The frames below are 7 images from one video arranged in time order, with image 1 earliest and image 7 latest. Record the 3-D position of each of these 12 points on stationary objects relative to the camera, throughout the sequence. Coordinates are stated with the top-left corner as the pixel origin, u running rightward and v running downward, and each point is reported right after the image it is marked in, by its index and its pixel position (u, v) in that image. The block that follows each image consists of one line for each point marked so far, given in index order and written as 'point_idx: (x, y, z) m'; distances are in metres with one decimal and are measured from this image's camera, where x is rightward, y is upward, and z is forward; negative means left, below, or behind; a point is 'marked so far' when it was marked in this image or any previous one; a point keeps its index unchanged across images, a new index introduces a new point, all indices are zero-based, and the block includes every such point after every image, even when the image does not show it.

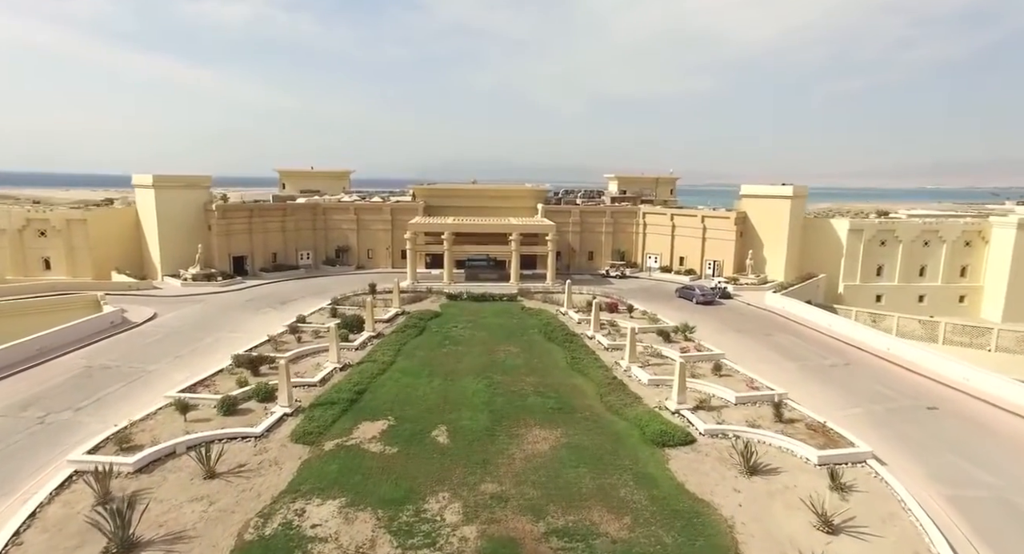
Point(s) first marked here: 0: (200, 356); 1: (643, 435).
0: (-11.3, -2.8, +19.1) m
1: (+3.5, -4.3, +14.1) m
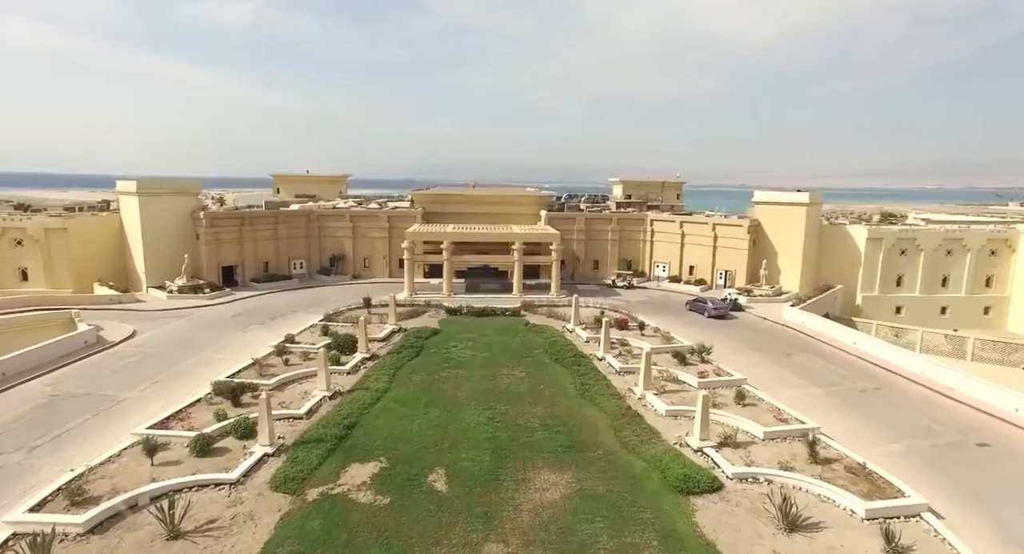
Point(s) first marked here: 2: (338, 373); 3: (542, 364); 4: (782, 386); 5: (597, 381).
0: (-11.2, -3.5, +17.6) m
1: (+3.7, -4.9, +12.6) m
2: (-6.1, -3.3, +18.2) m
3: (+1.1, -3.3, +19.5) m
4: (+9.3, -3.8, +18.1) m
5: (+2.9, -3.5, +17.9) m
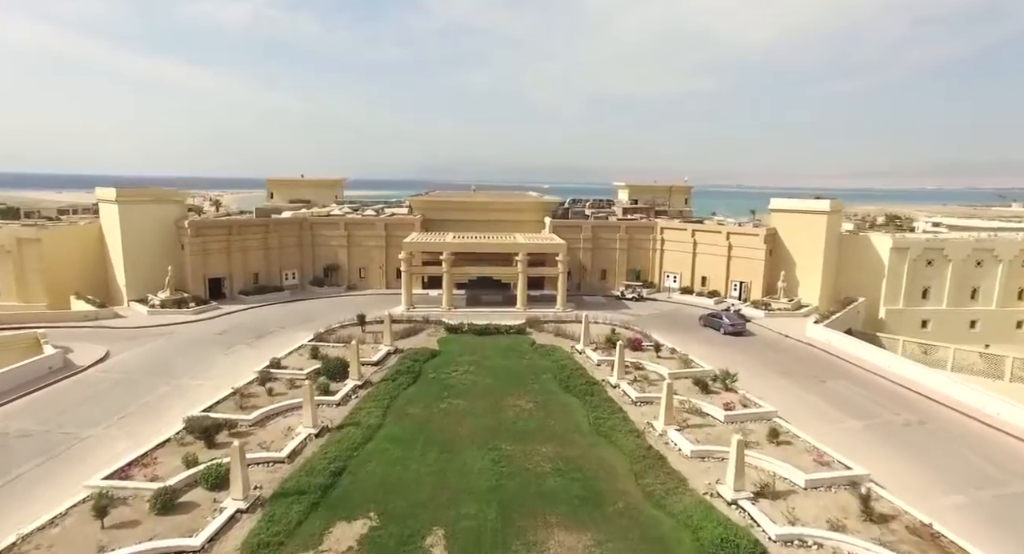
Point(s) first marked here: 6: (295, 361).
0: (-11.0, -4.2, +15.9) m
1: (+3.9, -5.6, +10.9) m
2: (-5.9, -4.0, +16.5) m
3: (+1.3, -3.9, +17.8) m
4: (+9.5, -4.4, +16.4) m
5: (+3.1, -4.2, +16.2) m
6: (-8.1, -3.1, +19.5) m
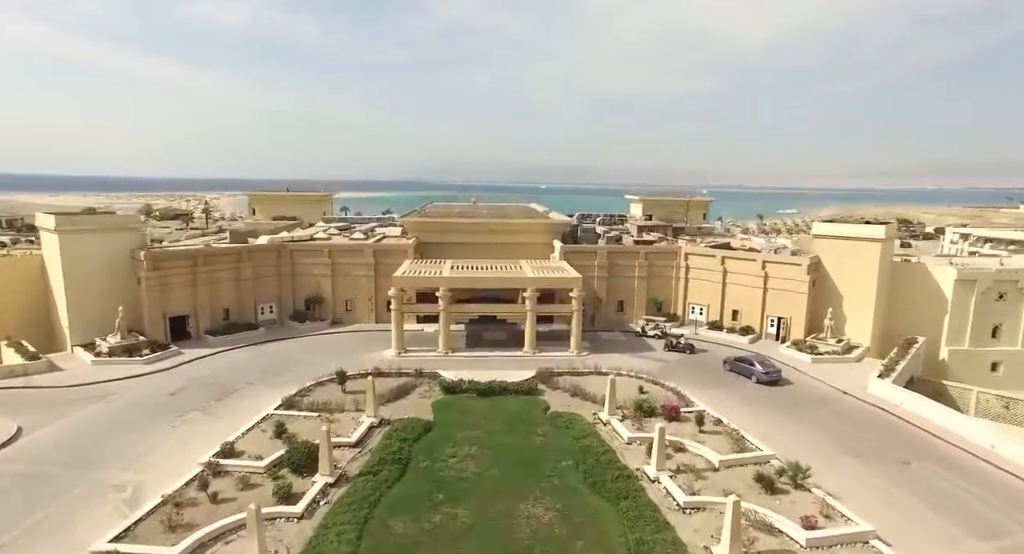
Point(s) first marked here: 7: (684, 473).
0: (-10.6, -6.0, +12.0) m
1: (+4.2, -7.4, +7.1) m
2: (-5.5, -5.8, +12.7) m
3: (+1.7, -5.8, +14.0) m
4: (+9.9, -6.3, +12.6) m
5: (+3.5, -6.0, +12.4) m
6: (-7.7, -4.9, +15.7) m
7: (+4.8, -5.5, +14.7) m
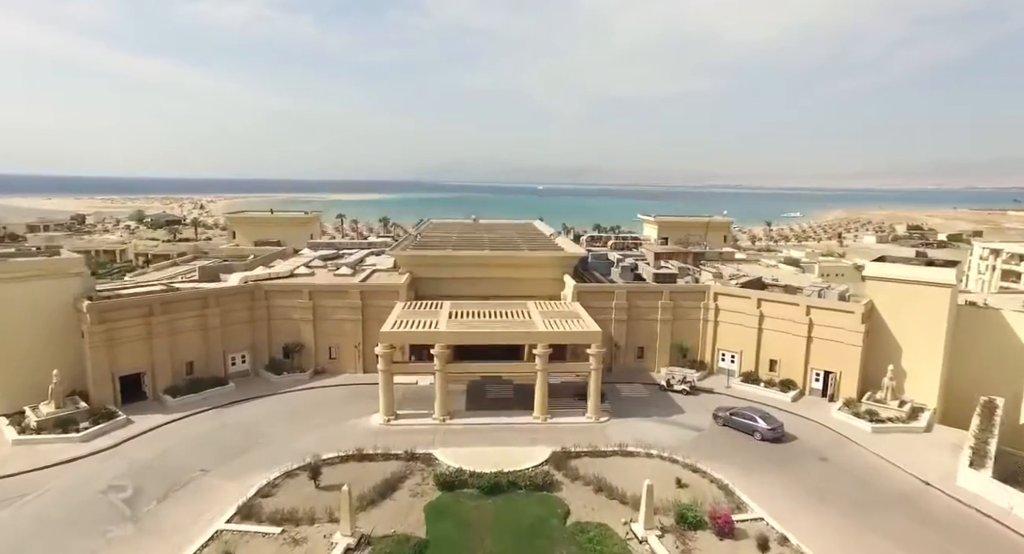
0: (-10.3, -8.2, +8.4) m
1: (+4.5, -9.5, +3.5) m
2: (-5.2, -8.0, +9.1) m
3: (+2.0, -7.9, +10.4) m
4: (+10.2, -8.4, +9.0) m
5: (+3.8, -8.2, +8.8) m
6: (-7.4, -7.1, +12.1) m
7: (+5.1, -7.6, +11.1) m
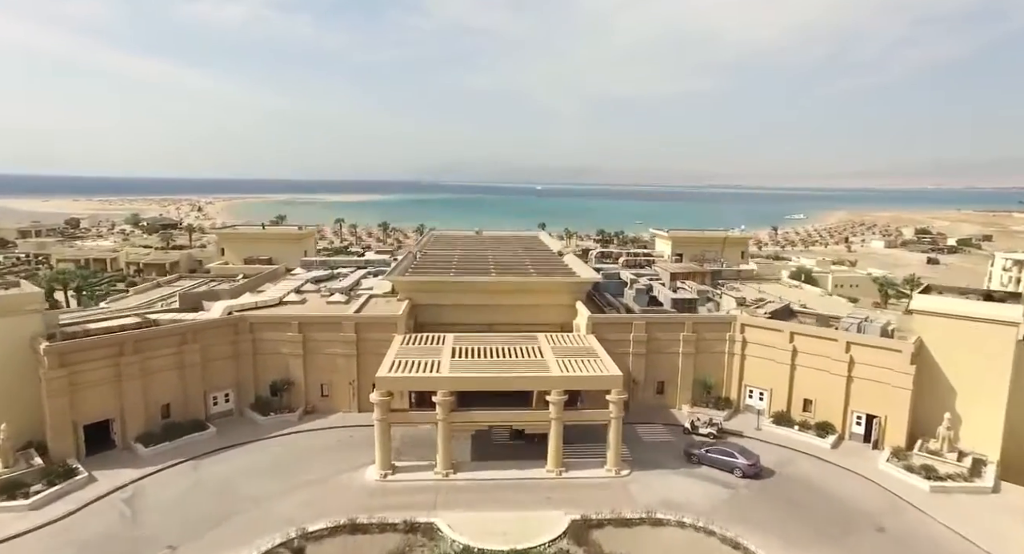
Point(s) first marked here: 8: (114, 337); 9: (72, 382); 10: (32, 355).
0: (-9.9, -9.6, +6.2) m
1: (+4.9, -10.9, +1.3) m
2: (-4.8, -9.4, +6.9) m
3: (+2.4, -9.3, +8.1) m
4: (+10.6, -9.8, +6.8) m
5: (+4.2, -9.6, +6.6) m
6: (-7.0, -8.5, +9.9) m
7: (+5.5, -9.0, +8.9) m
8: (-14.9, -2.3, +19.7) m
9: (-15.9, -3.8, +19.0) m
10: (-17.3, -2.8, +19.0) m
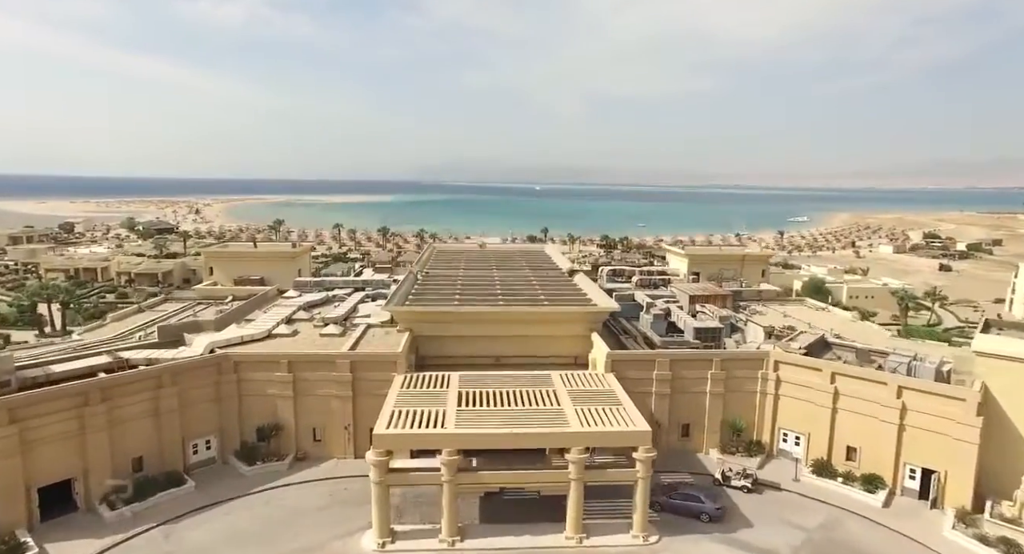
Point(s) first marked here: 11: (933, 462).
0: (-9.4, -10.9, +4.0) m
1: (+5.4, -12.3, -0.9) m
2: (-4.3, -10.8, +4.7) m
3: (+2.9, -10.7, +6.0) m
4: (+11.1, -11.1, +4.6) m
5: (+4.7, -10.9, +4.4) m
6: (-6.6, -9.9, +7.7) m
7: (+6.0, -10.4, +6.7) m
8: (-14.4, -3.7, +17.5) m
9: (-15.4, -5.2, +16.8) m
10: (-16.8, -4.2, +16.8) m
11: (+15.2, -6.6, +19.1) m
